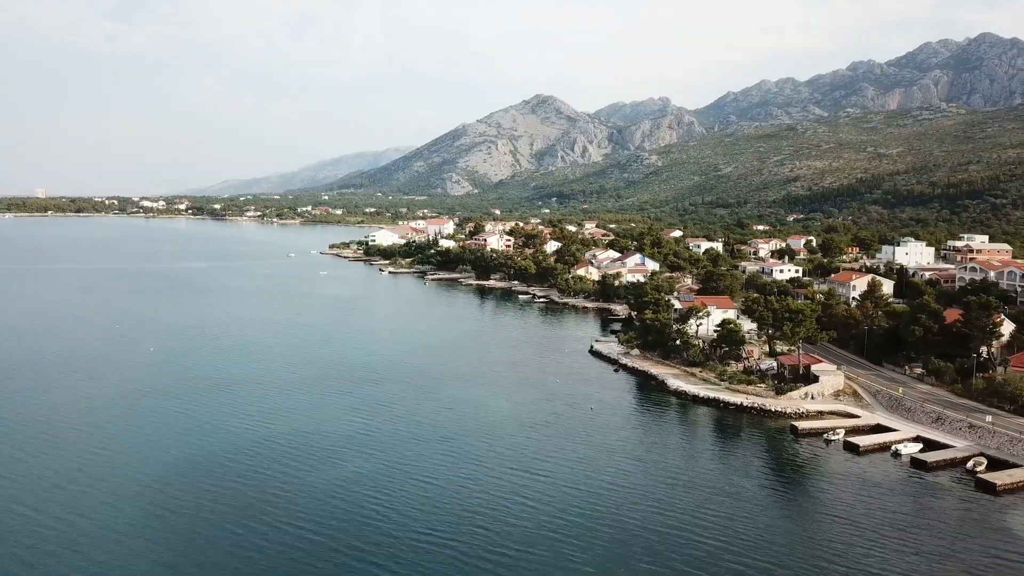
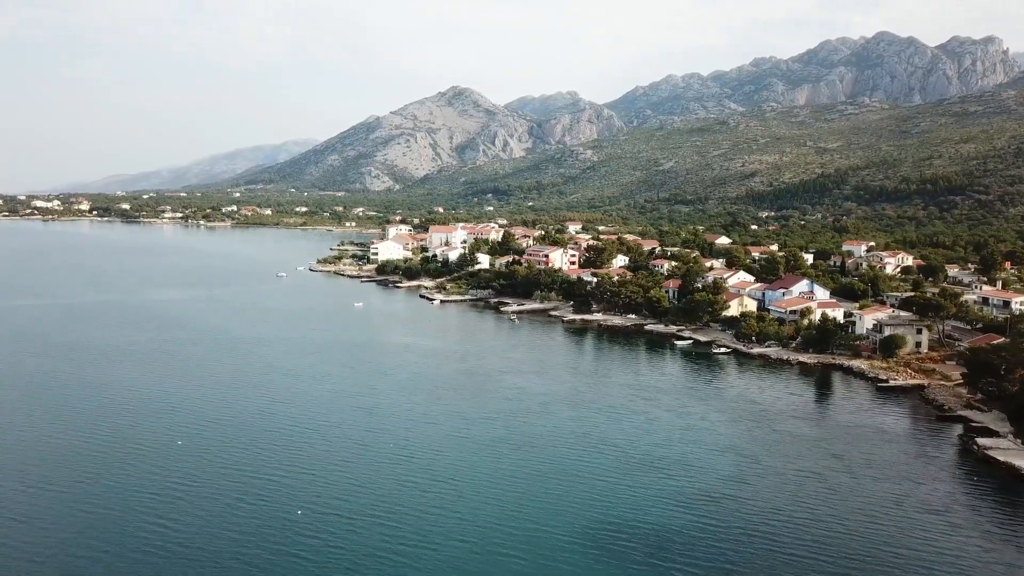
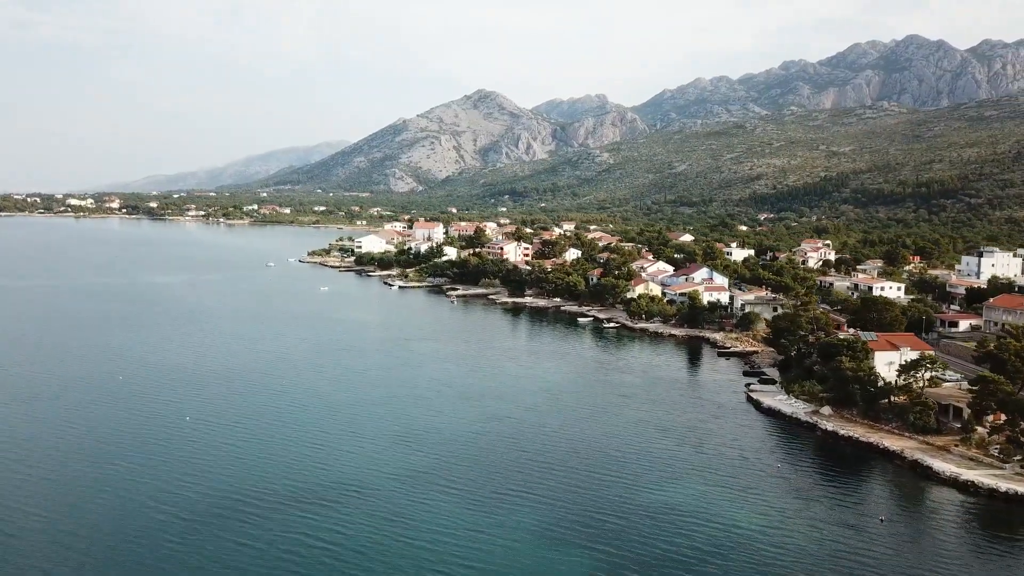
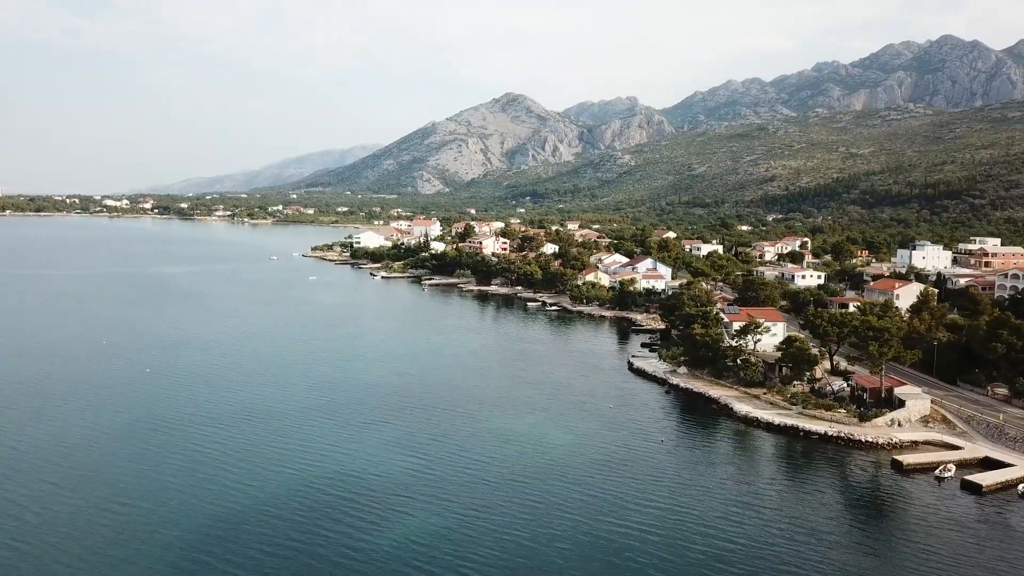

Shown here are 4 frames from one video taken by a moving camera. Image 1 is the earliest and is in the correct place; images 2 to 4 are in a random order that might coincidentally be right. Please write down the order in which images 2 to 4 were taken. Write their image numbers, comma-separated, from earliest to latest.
4, 3, 2
